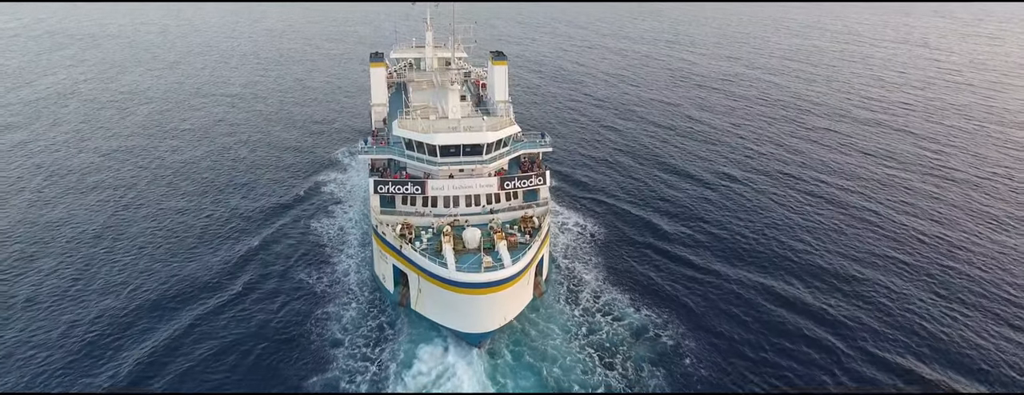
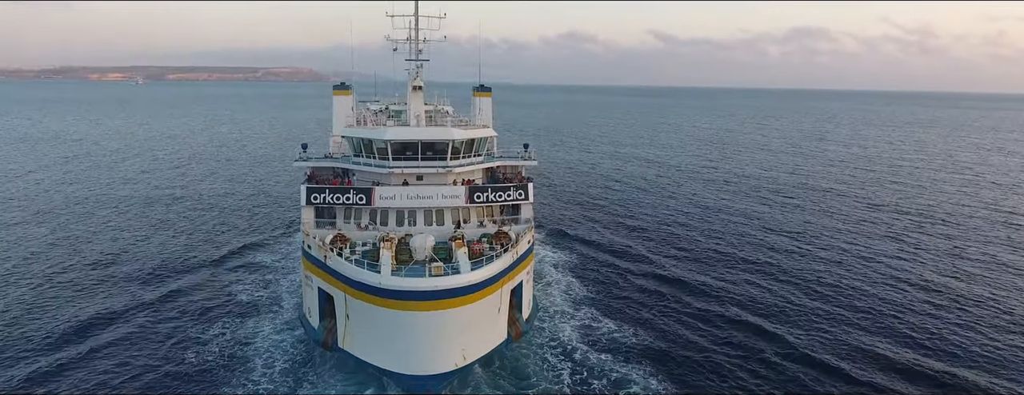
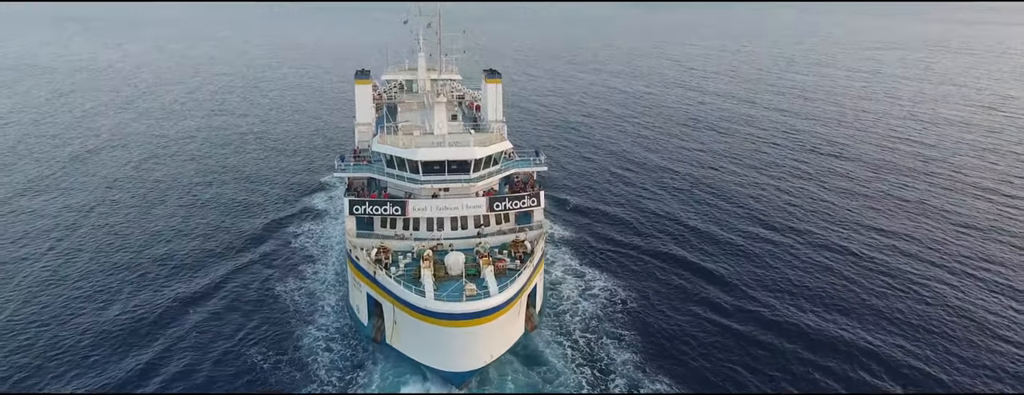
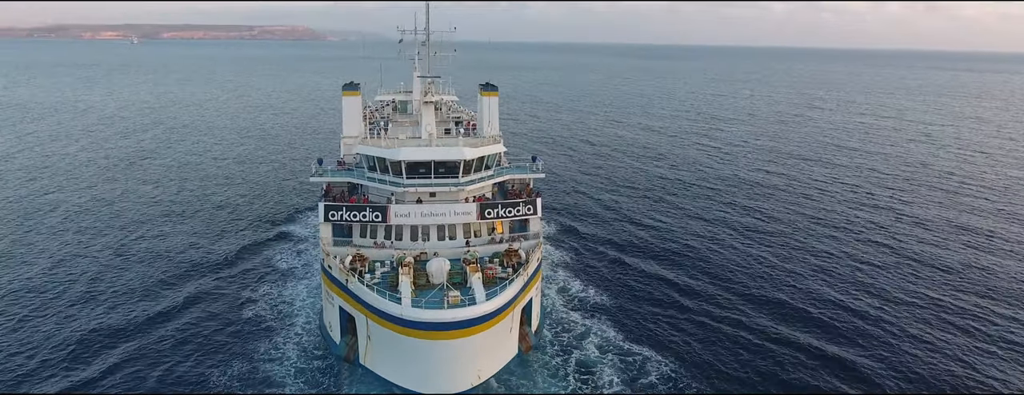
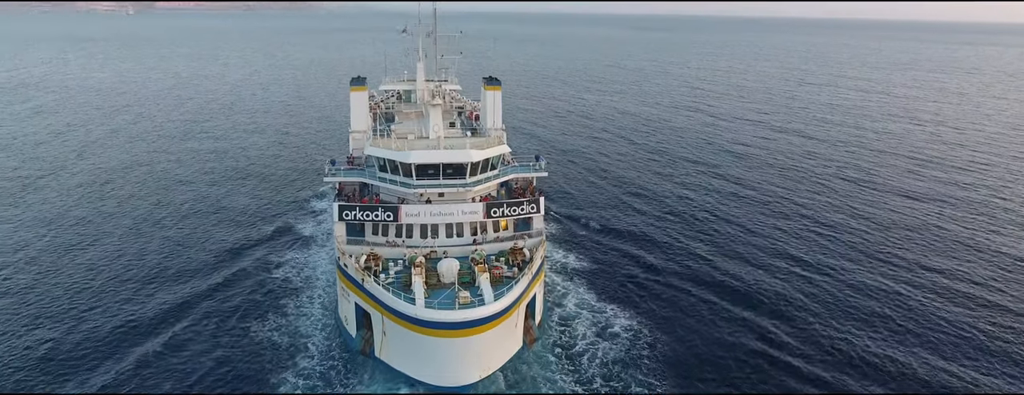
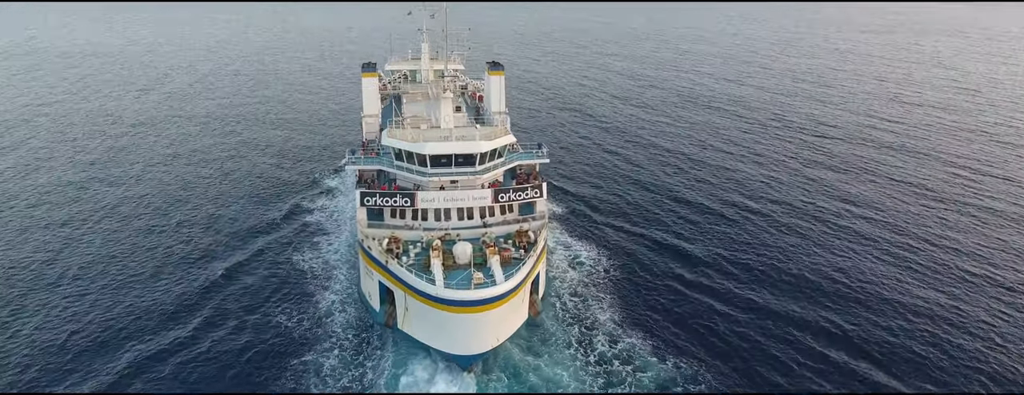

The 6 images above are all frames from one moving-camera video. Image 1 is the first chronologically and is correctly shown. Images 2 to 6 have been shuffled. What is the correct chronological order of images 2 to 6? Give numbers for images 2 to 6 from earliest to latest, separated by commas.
6, 3, 5, 4, 2
